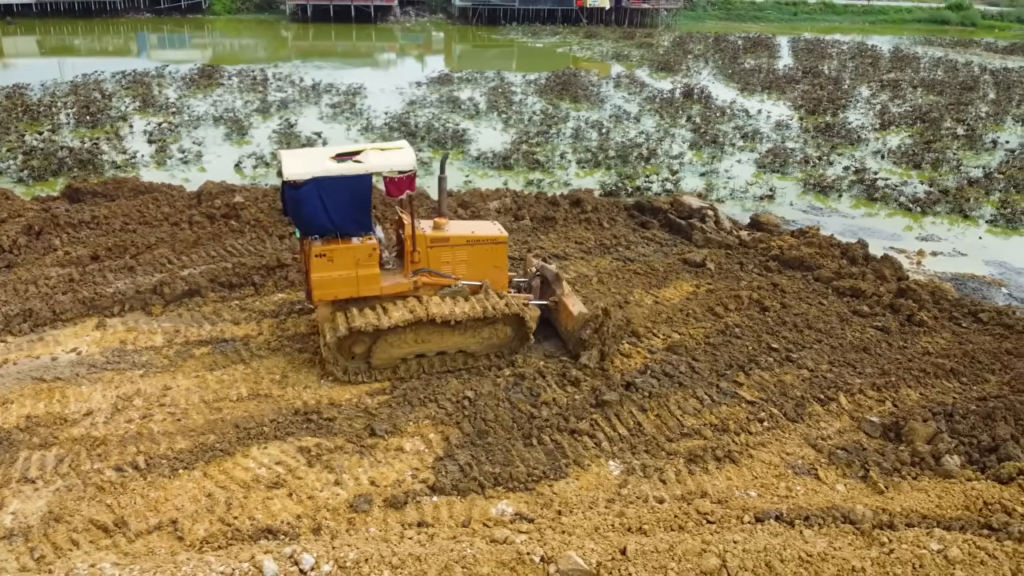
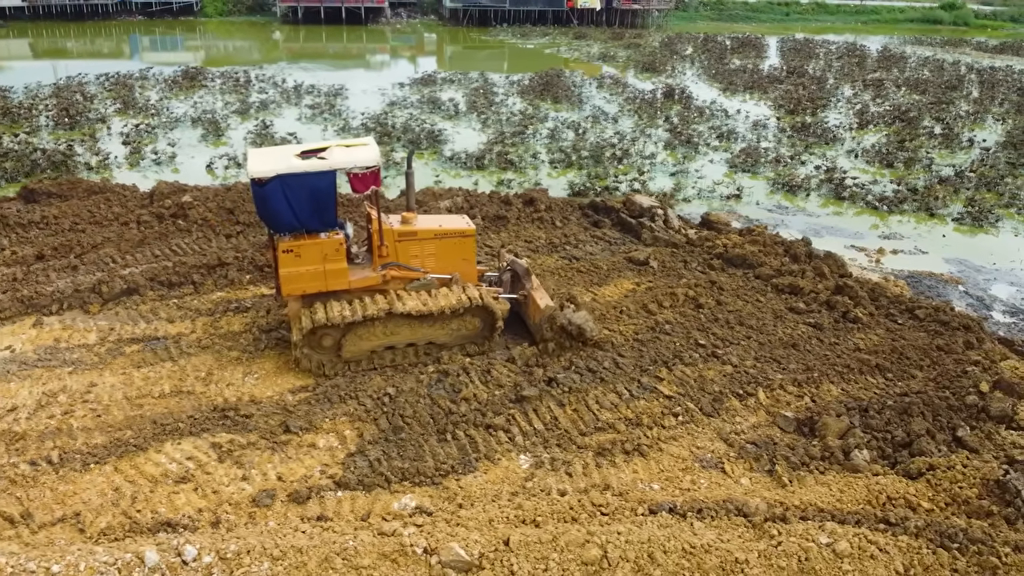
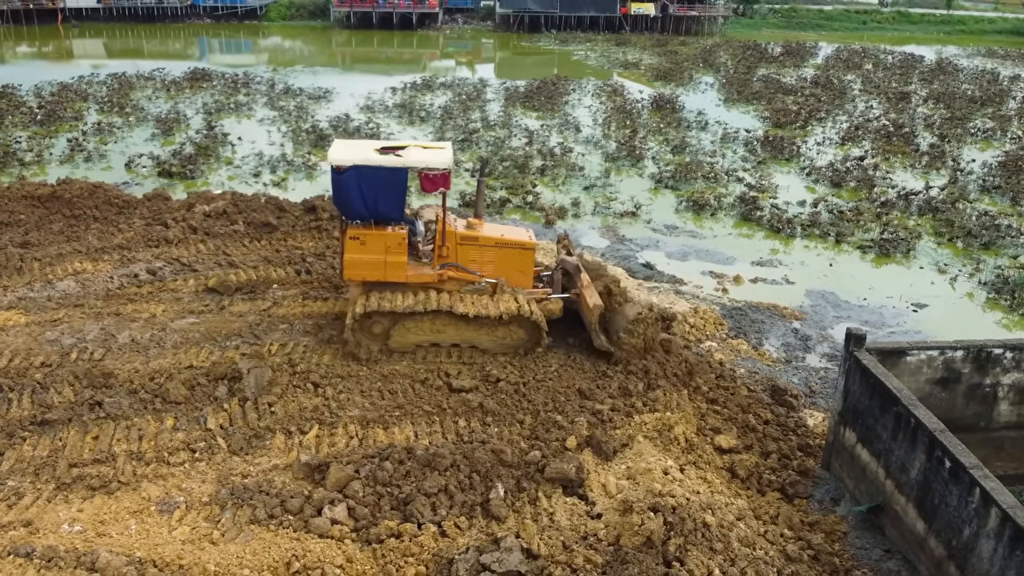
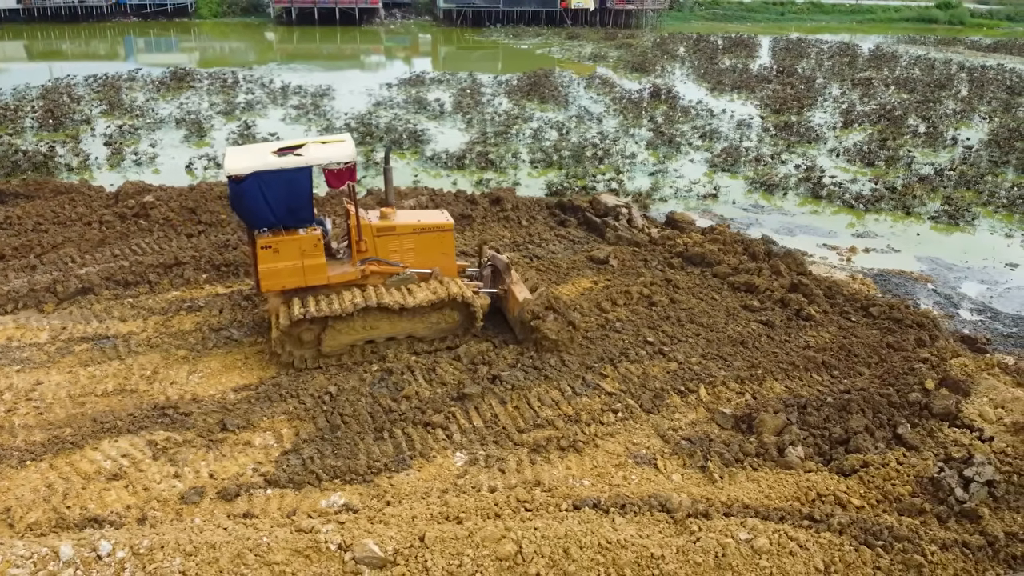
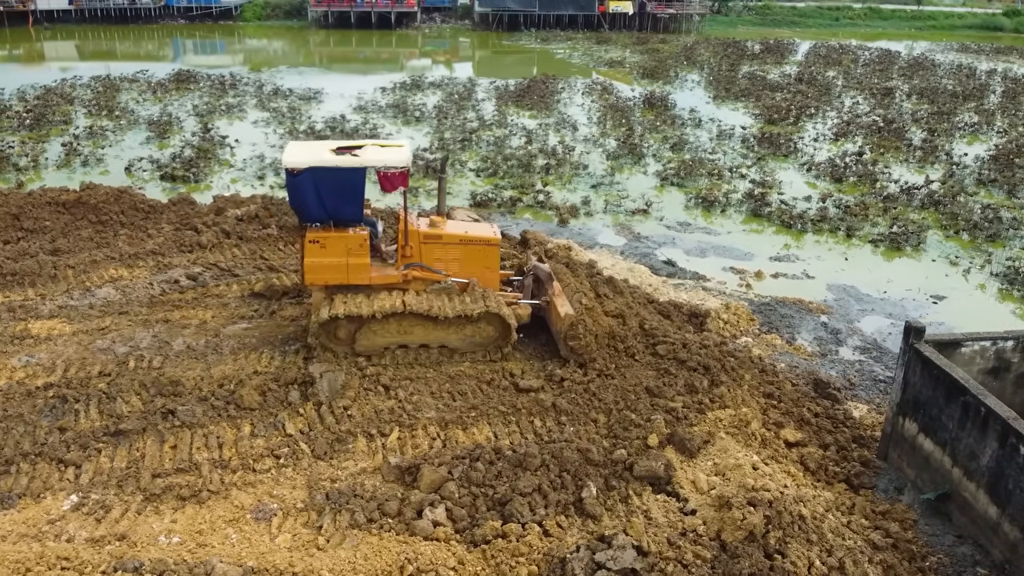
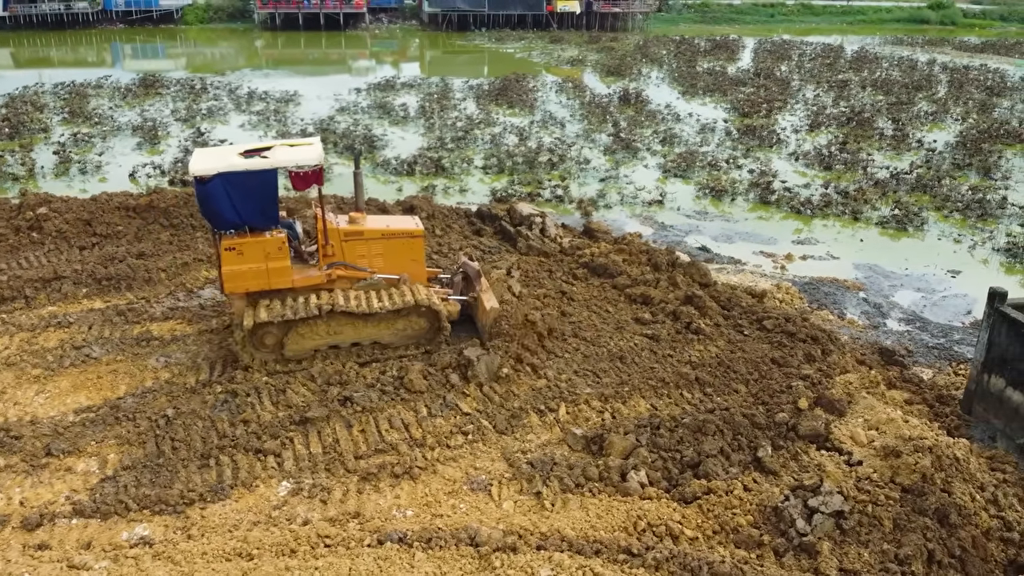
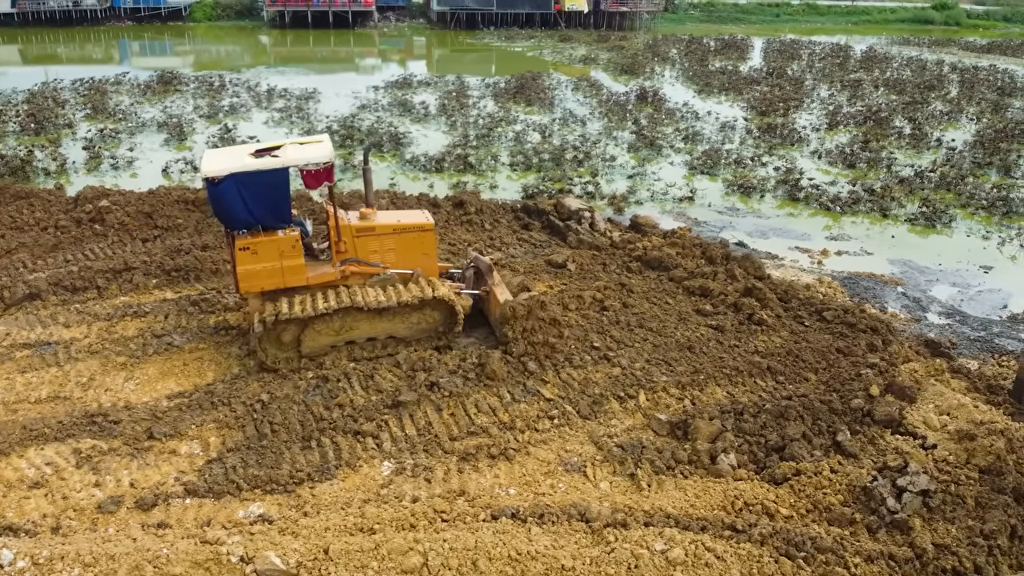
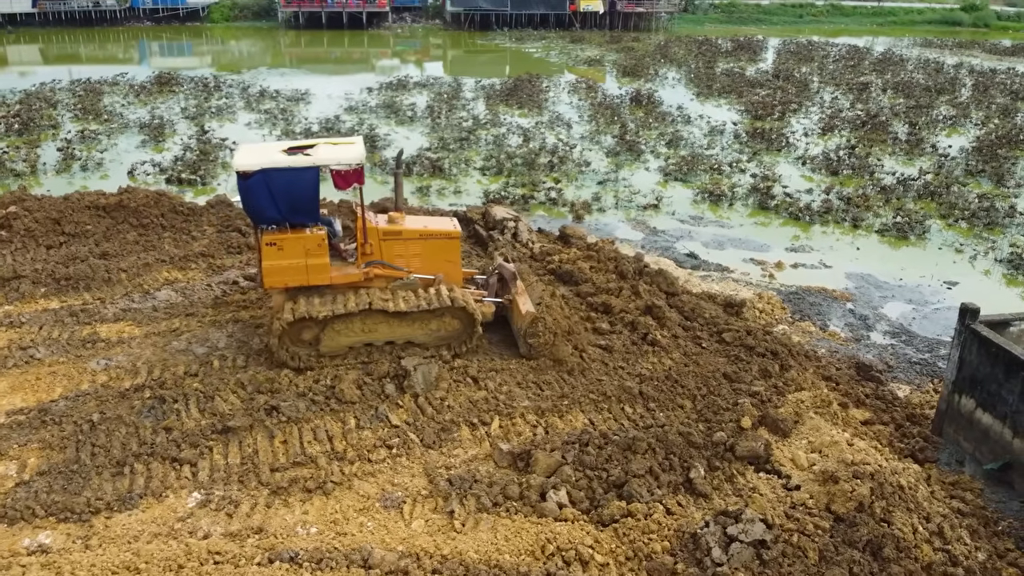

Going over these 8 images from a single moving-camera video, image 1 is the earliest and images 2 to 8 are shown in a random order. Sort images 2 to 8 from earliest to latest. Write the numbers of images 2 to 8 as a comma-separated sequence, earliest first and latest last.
2, 4, 7, 6, 8, 5, 3
